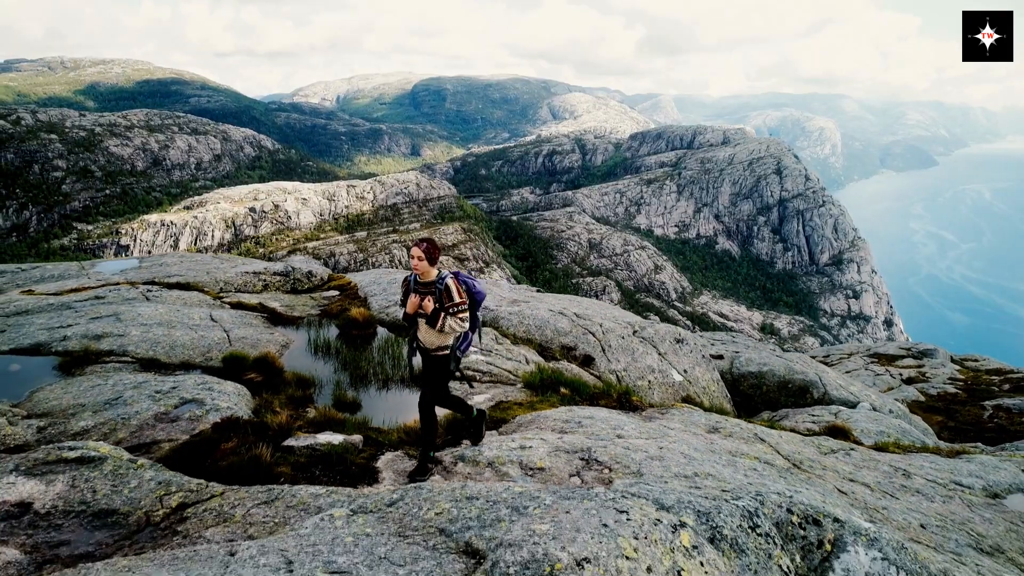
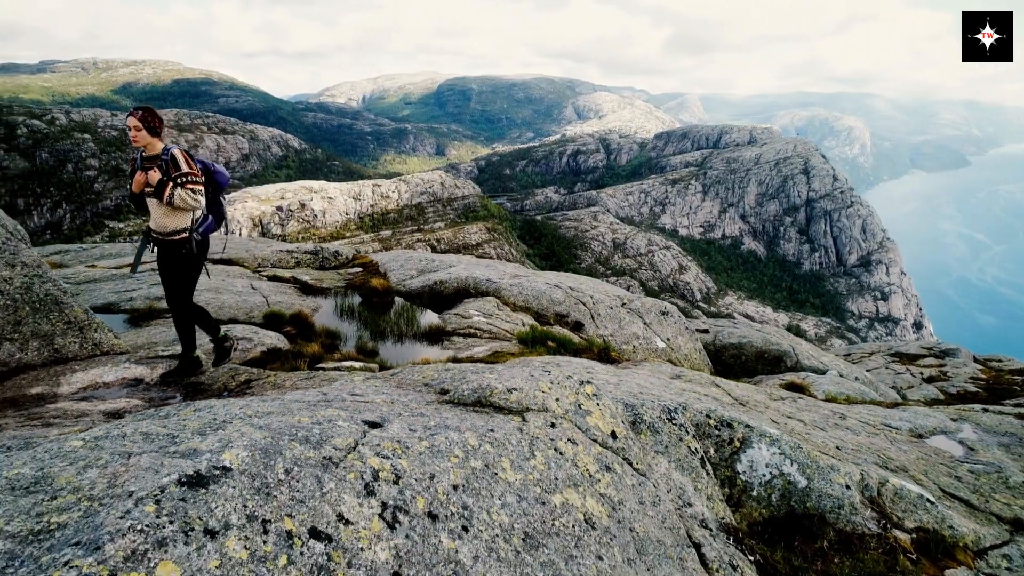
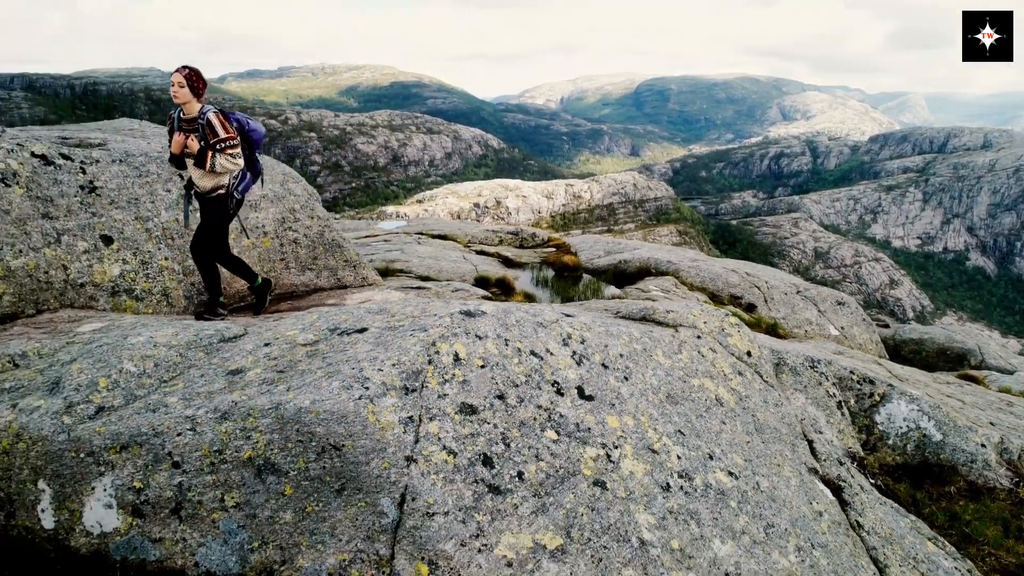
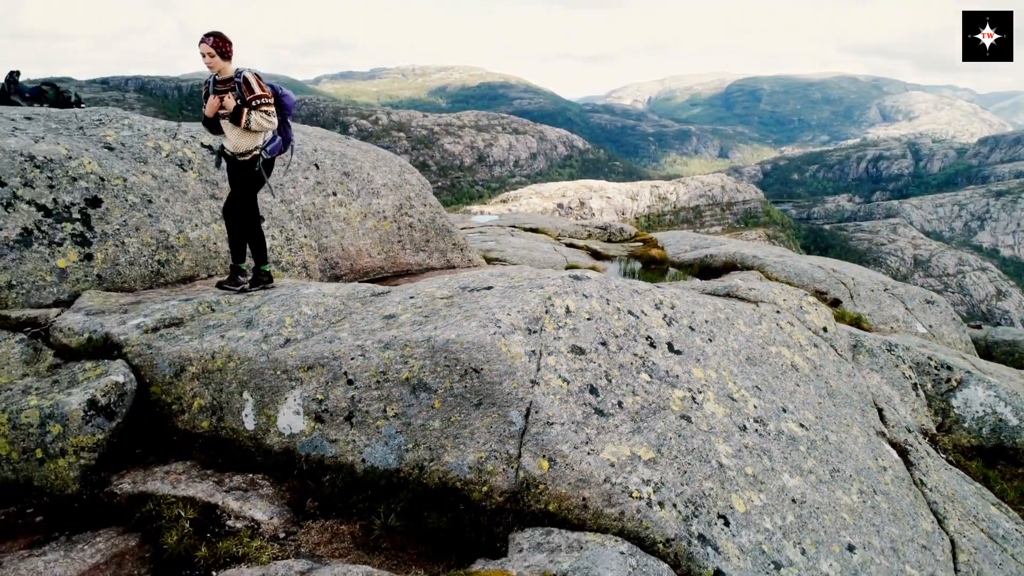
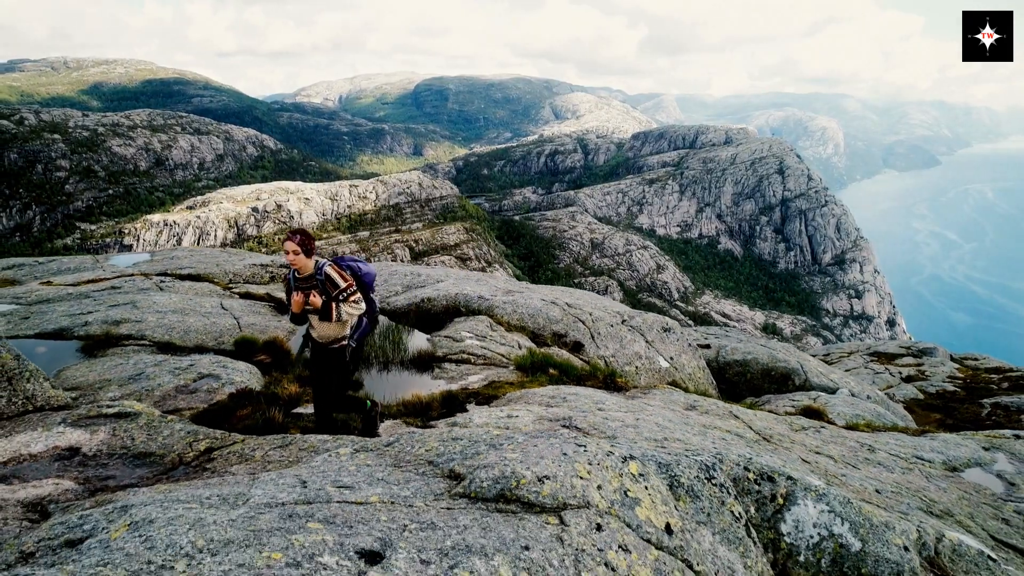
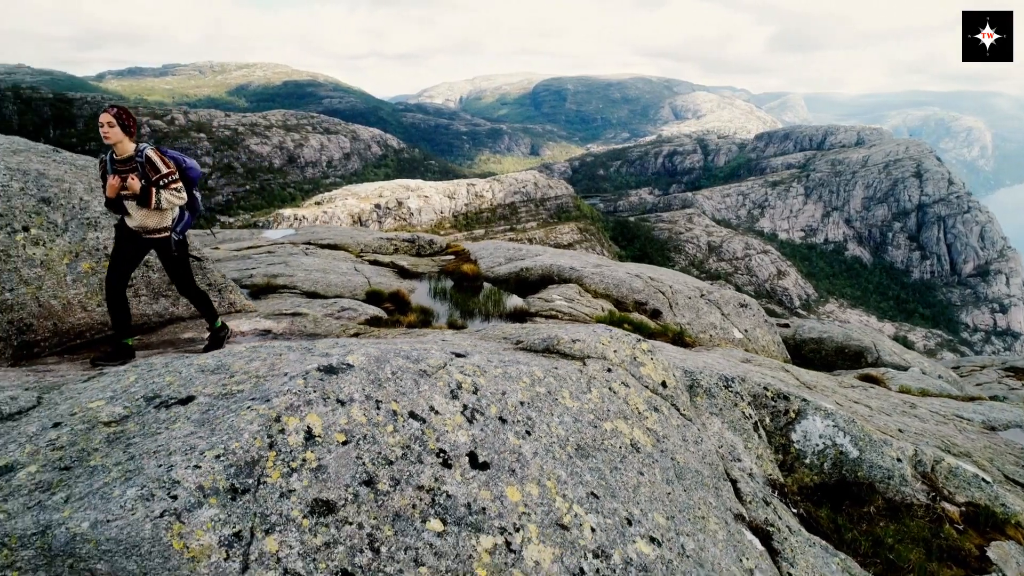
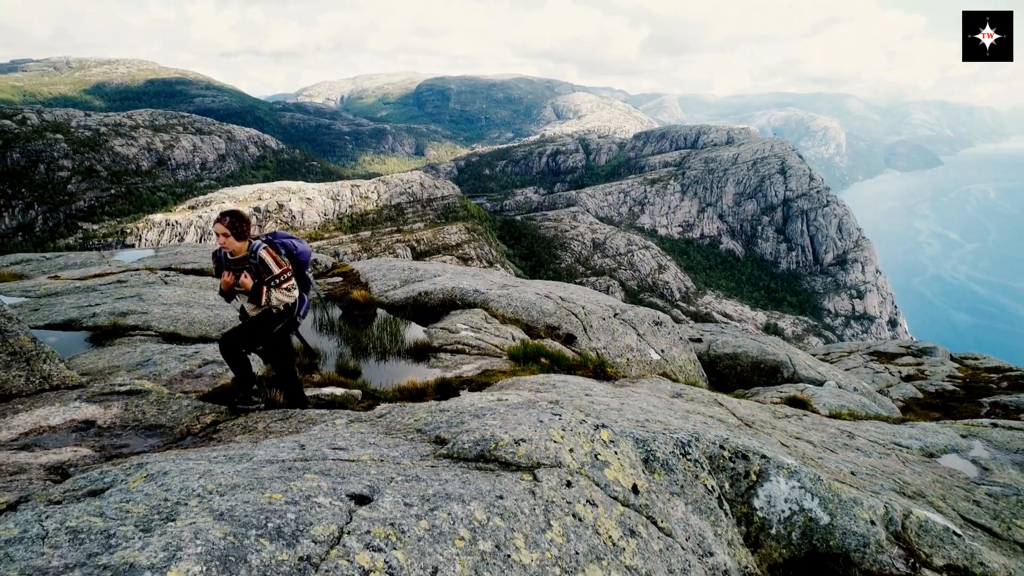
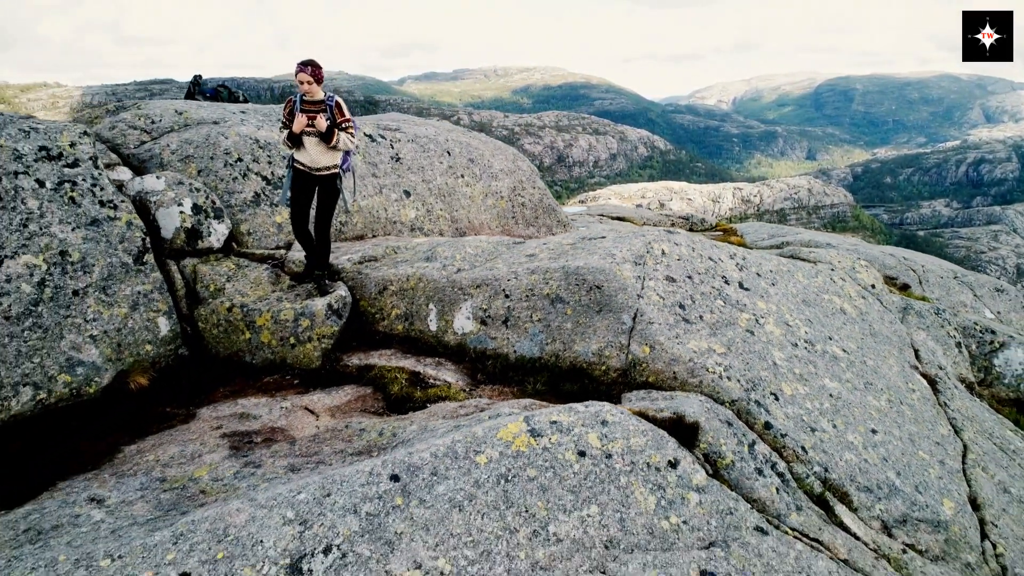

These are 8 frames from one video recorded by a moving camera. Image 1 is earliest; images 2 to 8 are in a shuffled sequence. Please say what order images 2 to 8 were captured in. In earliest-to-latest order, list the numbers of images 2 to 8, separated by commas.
5, 7, 2, 6, 3, 4, 8
